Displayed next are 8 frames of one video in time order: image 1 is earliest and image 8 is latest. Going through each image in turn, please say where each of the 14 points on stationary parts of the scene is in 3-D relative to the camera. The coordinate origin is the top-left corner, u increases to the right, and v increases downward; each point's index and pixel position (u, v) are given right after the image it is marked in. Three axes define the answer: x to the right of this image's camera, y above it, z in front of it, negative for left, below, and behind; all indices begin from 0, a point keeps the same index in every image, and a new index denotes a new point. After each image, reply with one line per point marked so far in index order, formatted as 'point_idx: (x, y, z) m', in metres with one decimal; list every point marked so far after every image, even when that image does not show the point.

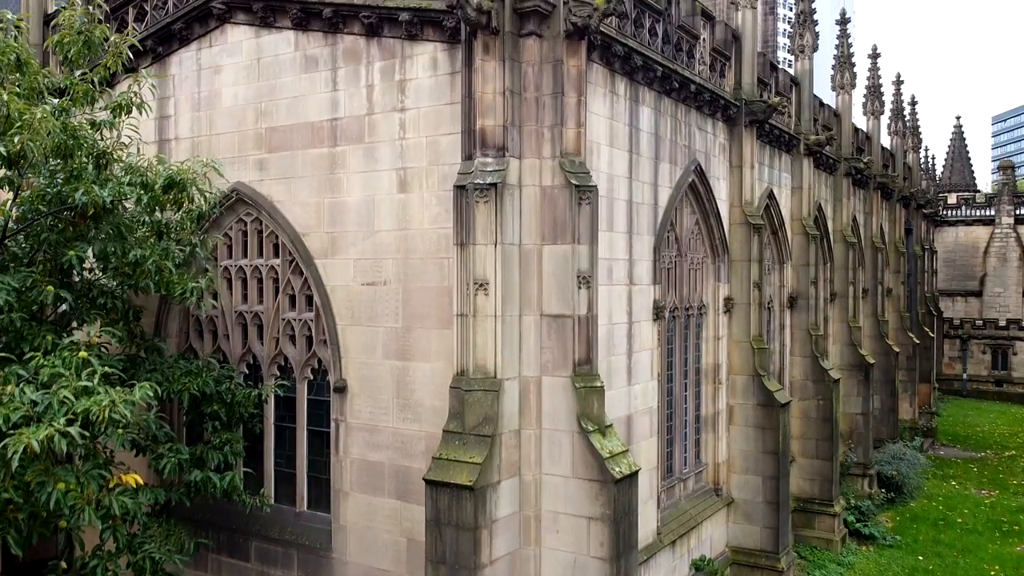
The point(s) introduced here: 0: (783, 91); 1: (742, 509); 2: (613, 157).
0: (+5.4, +3.9, +16.2) m
1: (+3.8, -3.6, +13.5) m
2: (+1.2, +1.6, +9.8) m
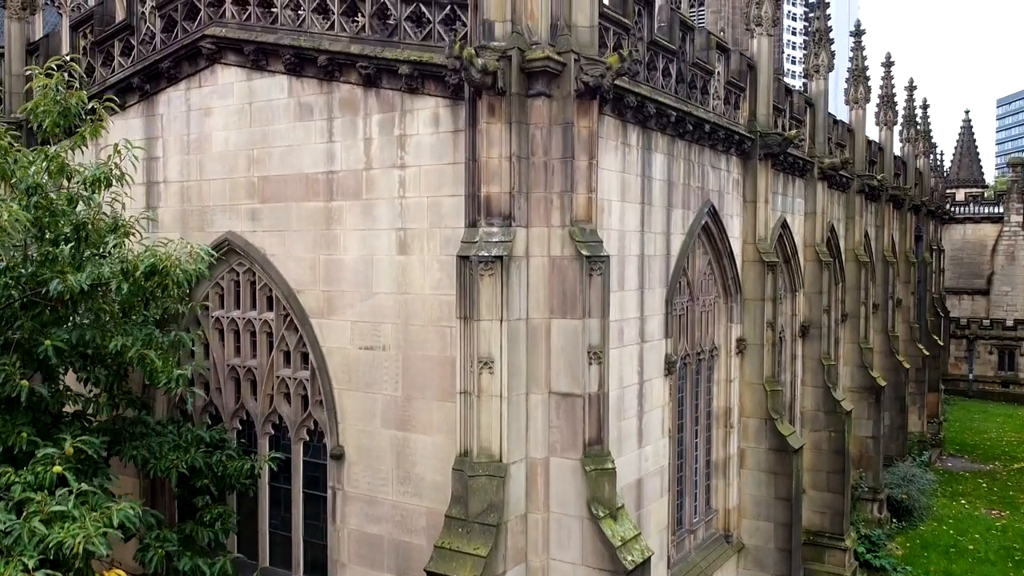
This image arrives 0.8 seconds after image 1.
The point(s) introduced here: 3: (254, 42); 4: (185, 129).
0: (+5.5, +3.4, +15.6) m
1: (+3.9, -4.3, +13.1) m
2: (+1.3, +0.9, +9.3) m
3: (-3.0, +2.9, +9.5) m
4: (-4.2, +2.0, +10.4) m
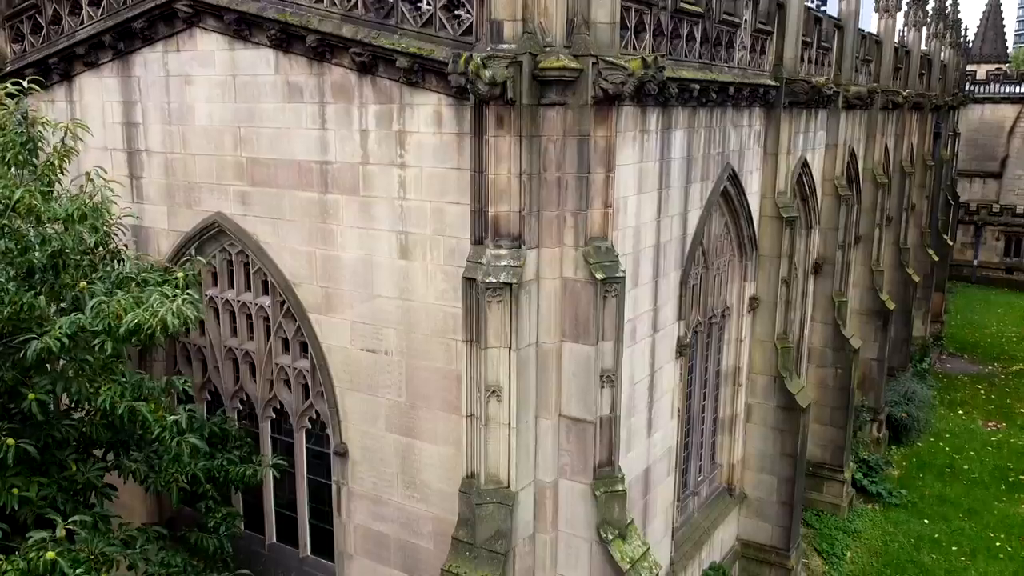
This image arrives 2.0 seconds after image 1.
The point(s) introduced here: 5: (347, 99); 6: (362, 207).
0: (+5.6, +4.4, +14.5) m
1: (+3.9, -3.6, +13.3) m
2: (+1.4, +0.9, +8.6) m
3: (-2.9, +2.9, +8.6) m
4: (-4.1, +2.3, +9.6) m
5: (-1.6, +1.9, +8.1) m
6: (-1.5, +0.8, +8.3) m
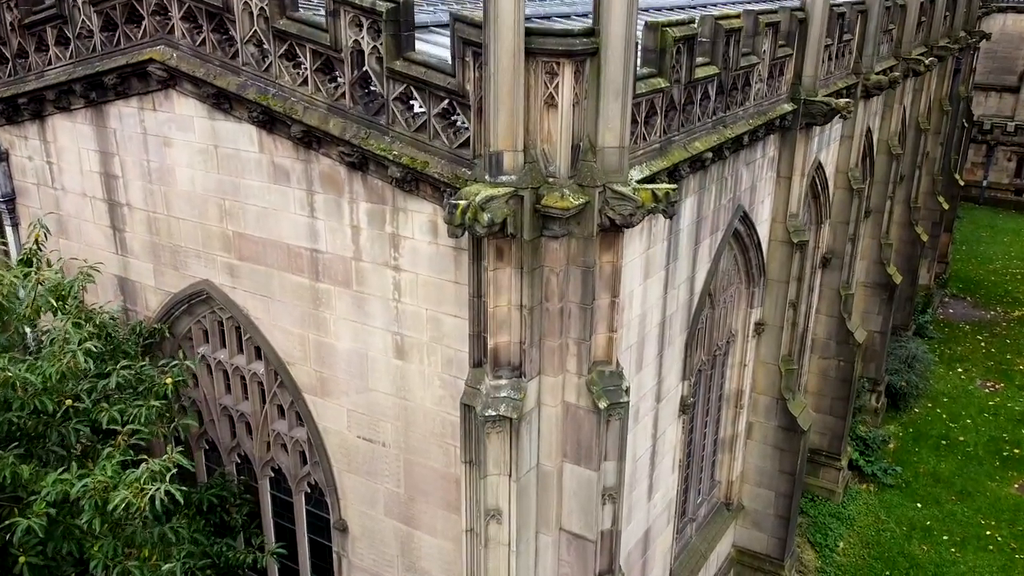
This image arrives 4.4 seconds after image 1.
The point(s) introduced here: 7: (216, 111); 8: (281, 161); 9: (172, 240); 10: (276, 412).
0: (+5.6, +4.3, +13.5) m
1: (+4.0, -3.8, +13.4) m
2: (+1.4, 0.0, +8.2) m
3: (-2.9, +2.0, +7.9) m
4: (-4.1, +1.5, +9.0) m
5: (-1.6, +0.9, +7.6) m
6: (-1.5, -0.1, +7.9) m
7: (-3.0, +1.8, +8.1) m
8: (-2.3, +1.2, +7.9) m
9: (-3.9, +0.5, +9.2) m
10: (-2.7, -1.4, +9.4) m
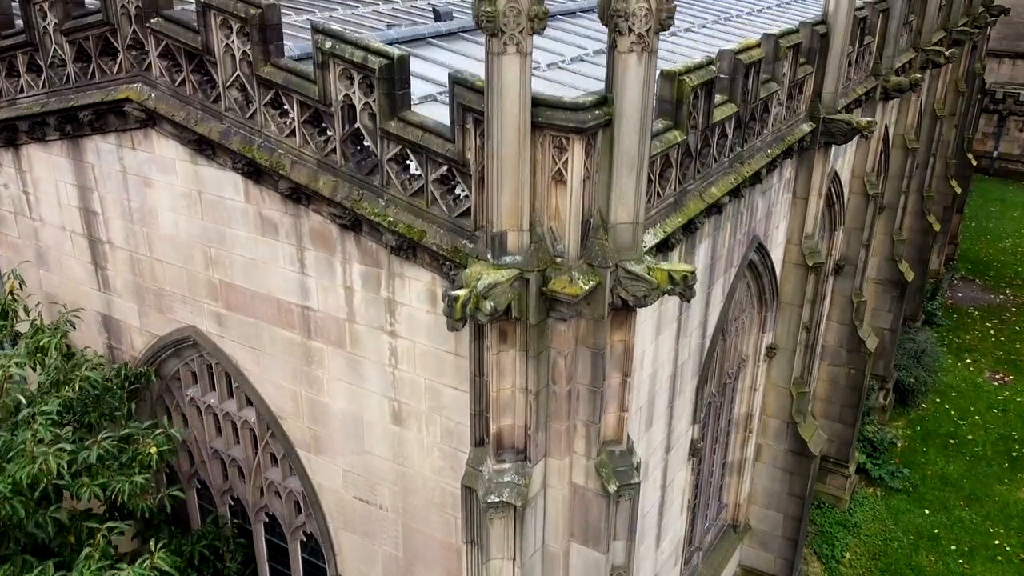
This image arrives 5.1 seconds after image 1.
0: (+5.6, +4.0, +12.8) m
1: (+4.0, -4.0, +13.2) m
2: (+1.4, -0.6, +7.8) m
3: (-2.9, +1.4, +7.3) m
4: (-4.1, +1.0, +8.5) m
5: (-1.6, +0.3, +7.1) m
6: (-1.5, -0.7, +7.4) m
7: (-2.9, +1.2, +7.6) m
8: (-2.2, +0.7, +7.4) m
9: (-3.8, +0.1, +8.7) m
10: (-2.7, -1.9, +9.0) m
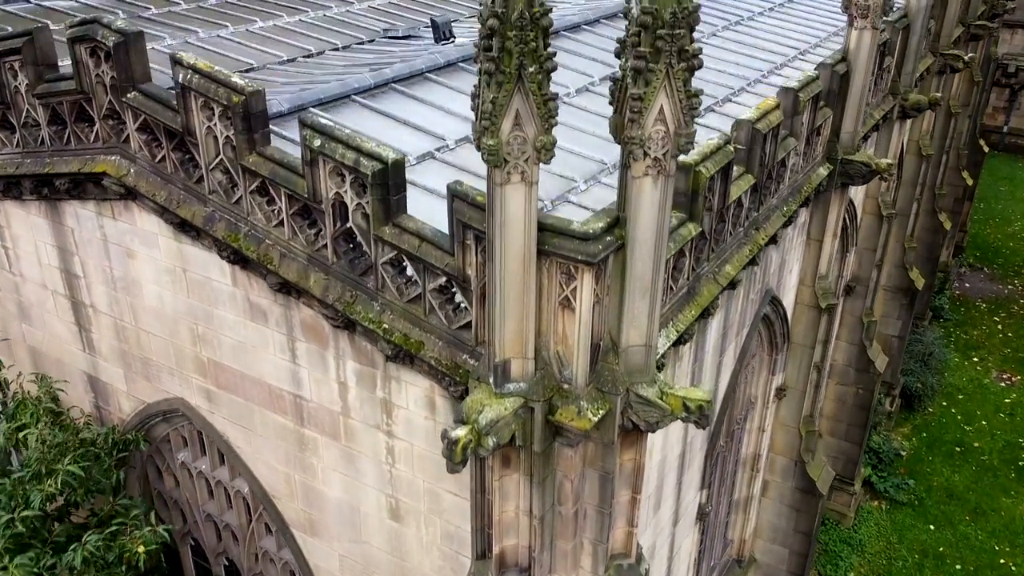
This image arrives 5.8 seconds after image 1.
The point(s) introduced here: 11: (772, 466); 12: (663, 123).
0: (+5.6, +3.5, +12.2) m
1: (+4.0, -4.5, +13.0) m
2: (+1.4, -1.3, +7.4) m
3: (-2.9, +0.6, +6.9) m
4: (-4.0, +0.3, +8.1) m
5: (-1.6, -0.5, +6.7) m
6: (-1.5, -1.5, +7.1) m
7: (-2.9, +0.5, +7.1) m
8: (-2.2, -0.1, +7.0) m
9: (-3.8, -0.6, +8.3) m
10: (-2.7, -2.6, +8.7) m
11: (+4.0, -2.7, +12.3) m
12: (+0.9, +1.0, +4.8) m
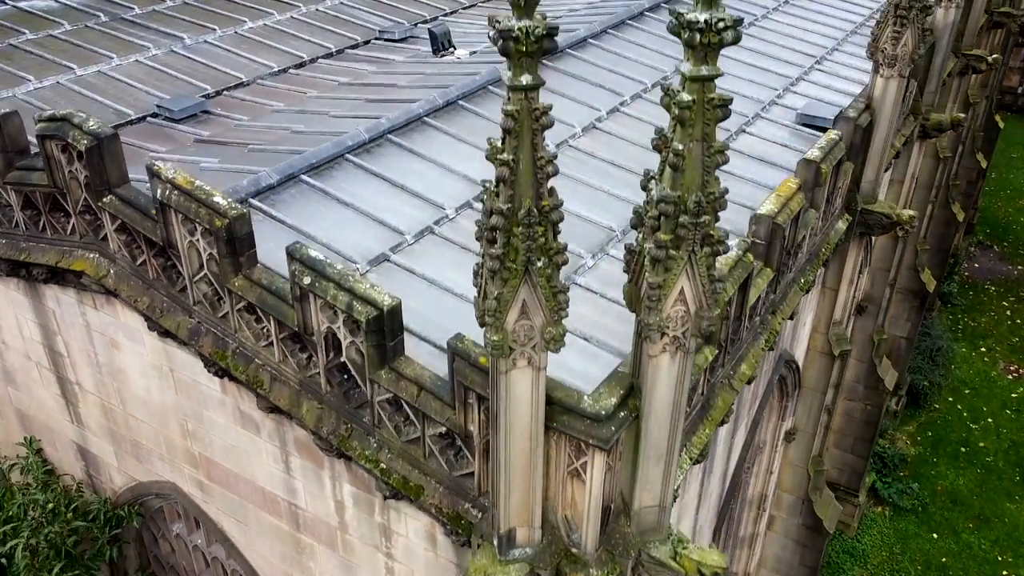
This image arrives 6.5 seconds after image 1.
0: (+5.7, +3.0, +11.6) m
1: (+4.1, -5.0, +12.9) m
2: (+1.5, -2.2, +7.2) m
3: (-2.8, -0.3, +6.5) m
4: (-4.0, -0.5, +7.7) m
5: (-1.5, -1.4, +6.4) m
6: (-1.4, -2.3, +6.9) m
7: (-2.9, -0.4, +6.8) m
8: (-2.2, -1.0, +6.6) m
9: (-3.8, -1.4, +8.0) m
10: (-2.6, -3.4, +8.5) m
11: (+4.0, -3.2, +12.1) m
12: (+0.9, -0.1, +4.4) m
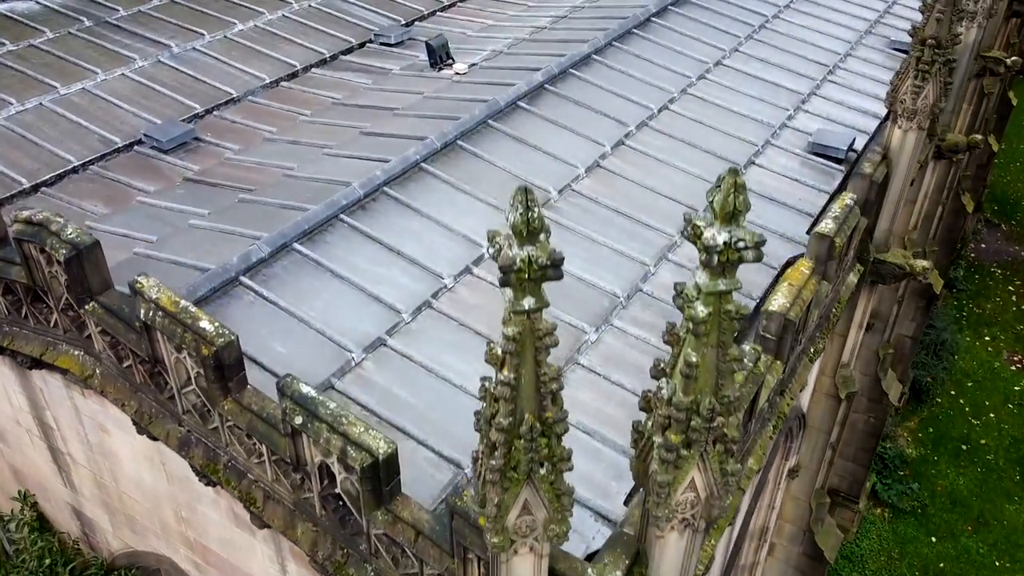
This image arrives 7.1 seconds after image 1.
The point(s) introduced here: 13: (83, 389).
0: (+5.7, +2.5, +11.1) m
1: (+4.1, -5.3, +13.0) m
2: (+1.5, -2.9, +7.1) m
3: (-2.8, -1.1, +6.3) m
4: (-4.0, -1.3, +7.5) m
5: (-1.5, -2.2, +6.2) m
6: (-1.4, -3.1, +6.8) m
7: (-2.9, -1.2, +6.6) m
8: (-2.1, -1.8, +6.5) m
9: (-3.7, -2.1, +7.9) m
10: (-2.6, -4.0, +8.5) m
11: (+4.0, -3.6, +12.1) m
12: (+0.9, -1.0, +4.1) m
13: (-3.7, -0.9, +7.0) m
